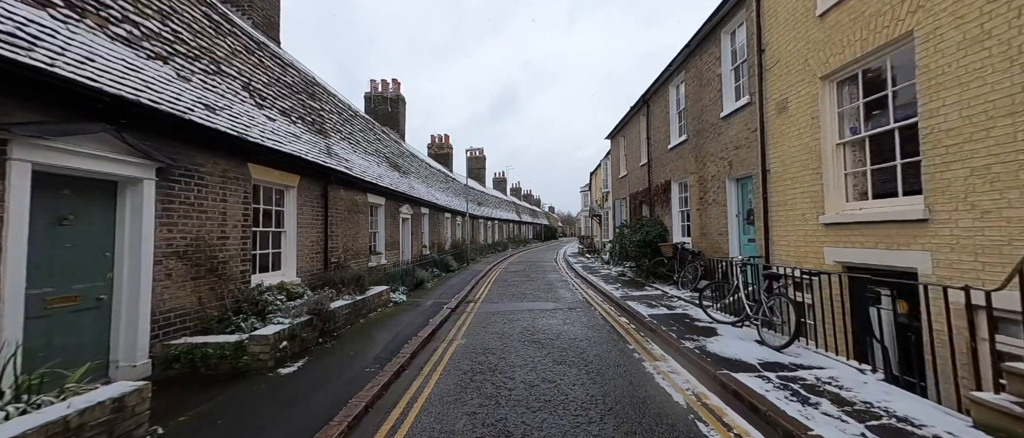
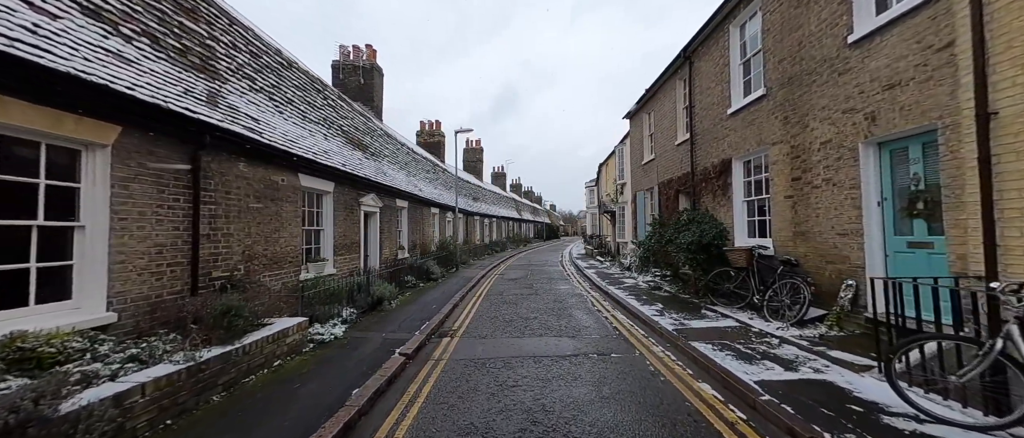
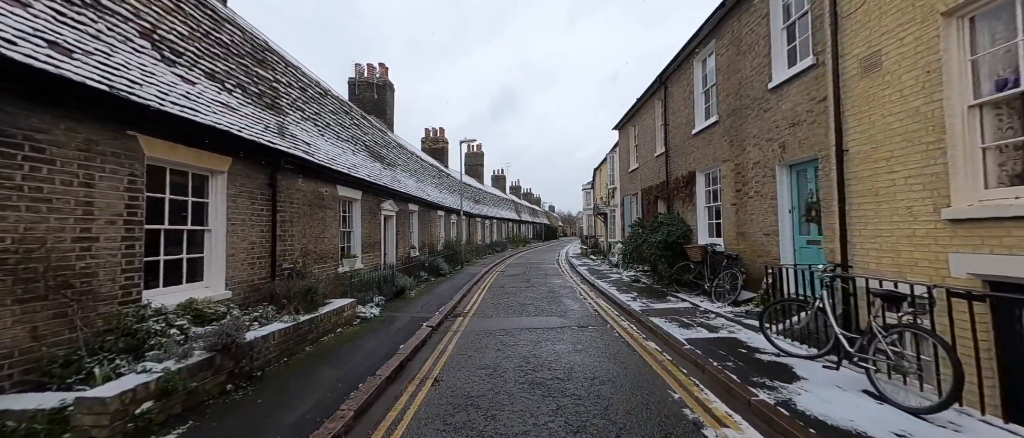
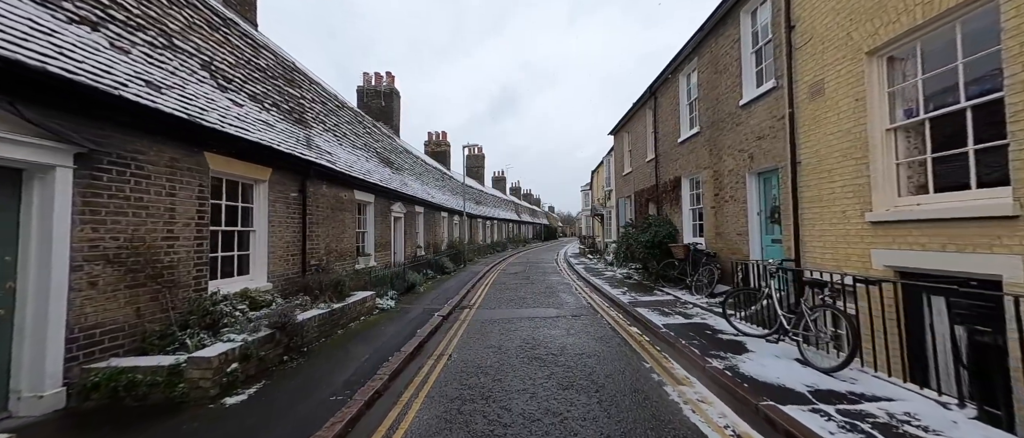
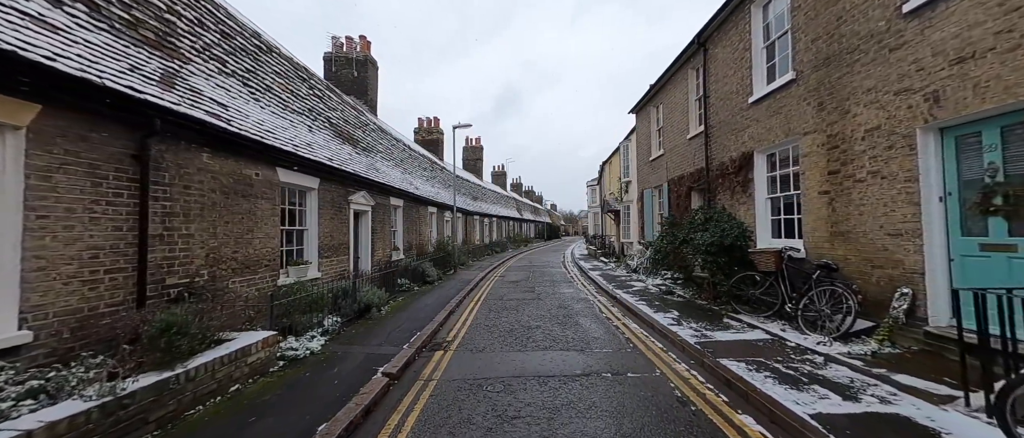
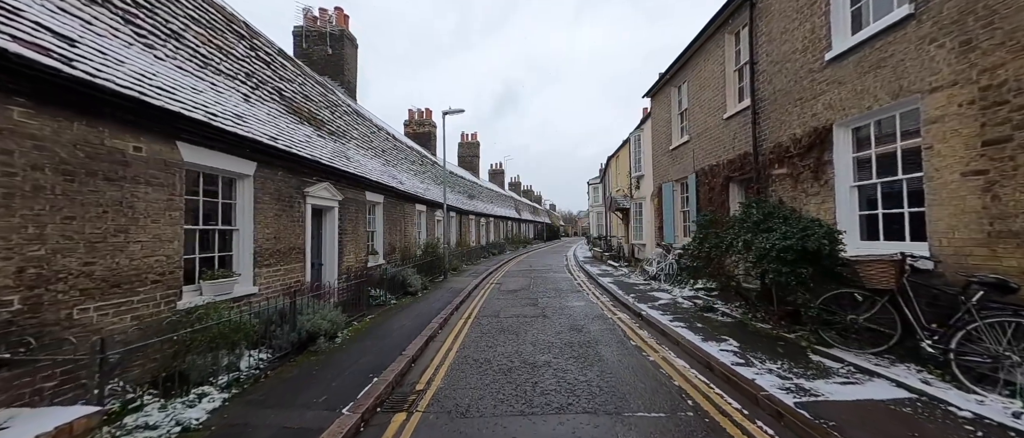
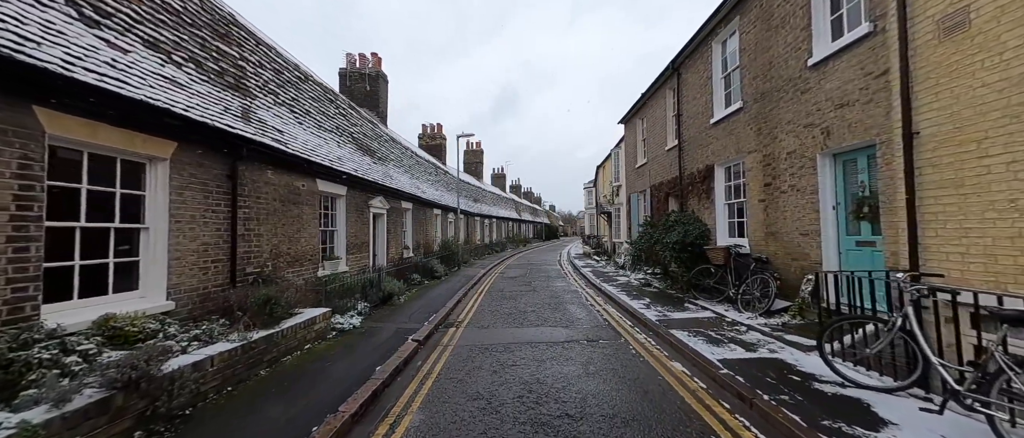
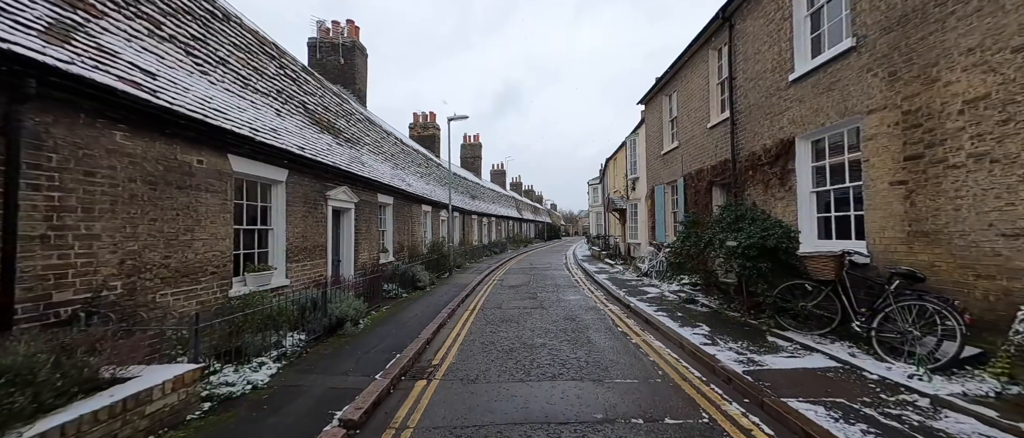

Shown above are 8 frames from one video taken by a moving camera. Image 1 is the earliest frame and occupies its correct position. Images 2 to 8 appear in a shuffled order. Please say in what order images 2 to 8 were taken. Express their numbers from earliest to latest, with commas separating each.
4, 3, 7, 2, 5, 8, 6
